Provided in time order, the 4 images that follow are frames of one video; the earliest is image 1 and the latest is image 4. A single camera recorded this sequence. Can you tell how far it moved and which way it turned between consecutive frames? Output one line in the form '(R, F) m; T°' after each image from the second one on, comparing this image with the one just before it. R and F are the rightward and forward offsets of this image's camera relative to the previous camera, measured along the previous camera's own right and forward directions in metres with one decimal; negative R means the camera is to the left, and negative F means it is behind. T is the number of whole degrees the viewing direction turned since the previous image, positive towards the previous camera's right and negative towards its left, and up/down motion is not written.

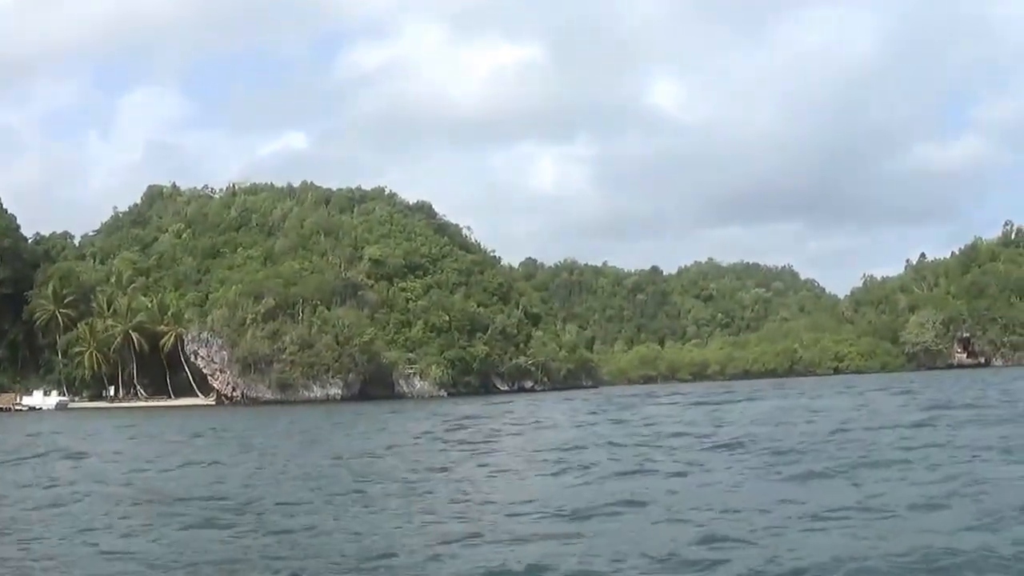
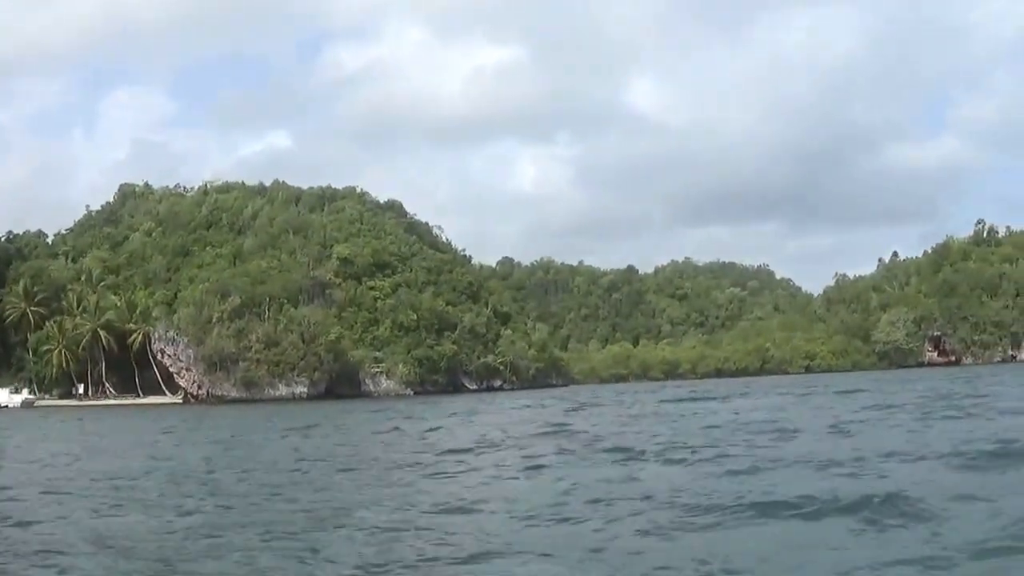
(+1.4, 0.0) m; +1°
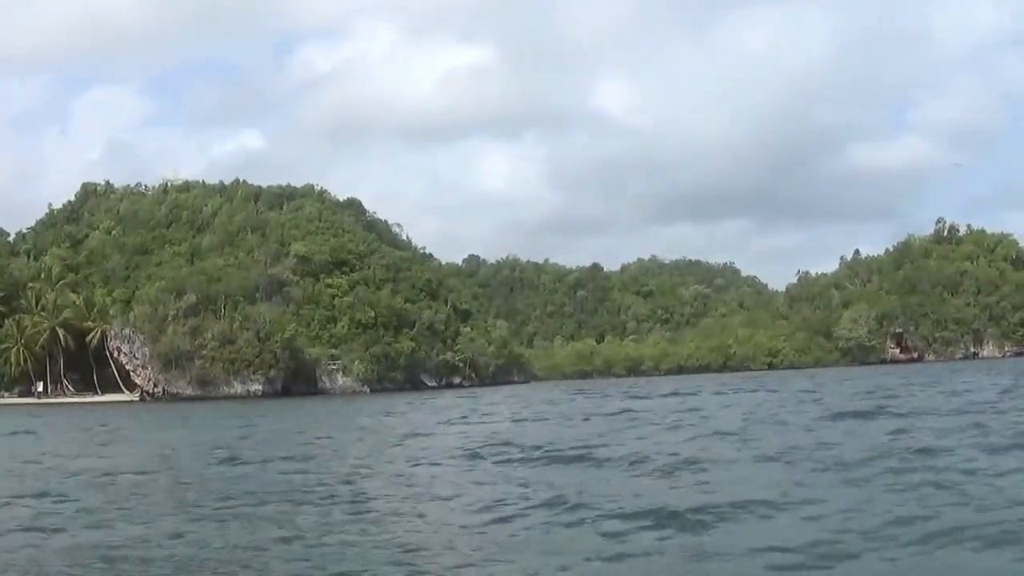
(+1.6, -0.2) m; +1°
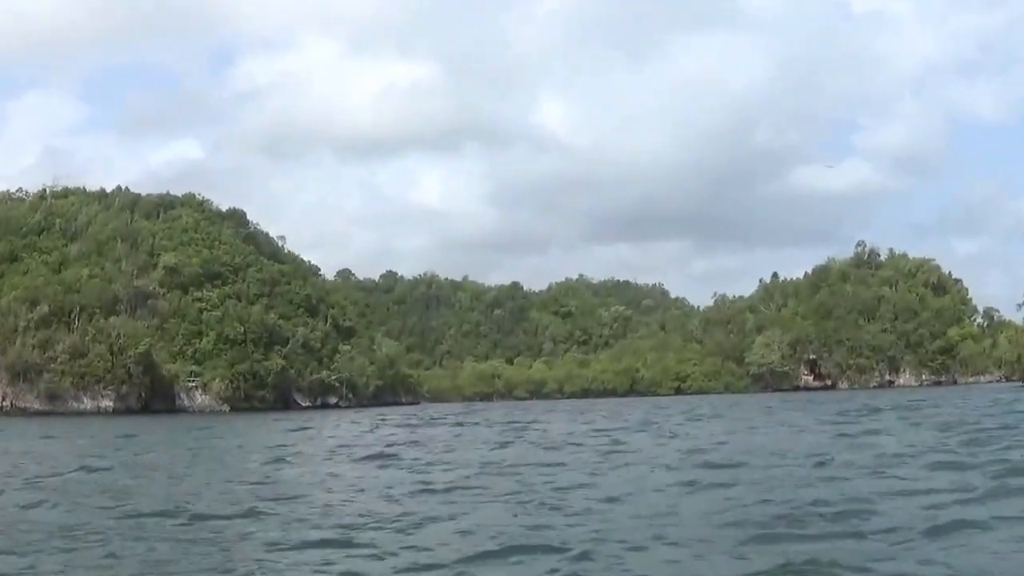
(+7.2, +2.3) m; 0°
